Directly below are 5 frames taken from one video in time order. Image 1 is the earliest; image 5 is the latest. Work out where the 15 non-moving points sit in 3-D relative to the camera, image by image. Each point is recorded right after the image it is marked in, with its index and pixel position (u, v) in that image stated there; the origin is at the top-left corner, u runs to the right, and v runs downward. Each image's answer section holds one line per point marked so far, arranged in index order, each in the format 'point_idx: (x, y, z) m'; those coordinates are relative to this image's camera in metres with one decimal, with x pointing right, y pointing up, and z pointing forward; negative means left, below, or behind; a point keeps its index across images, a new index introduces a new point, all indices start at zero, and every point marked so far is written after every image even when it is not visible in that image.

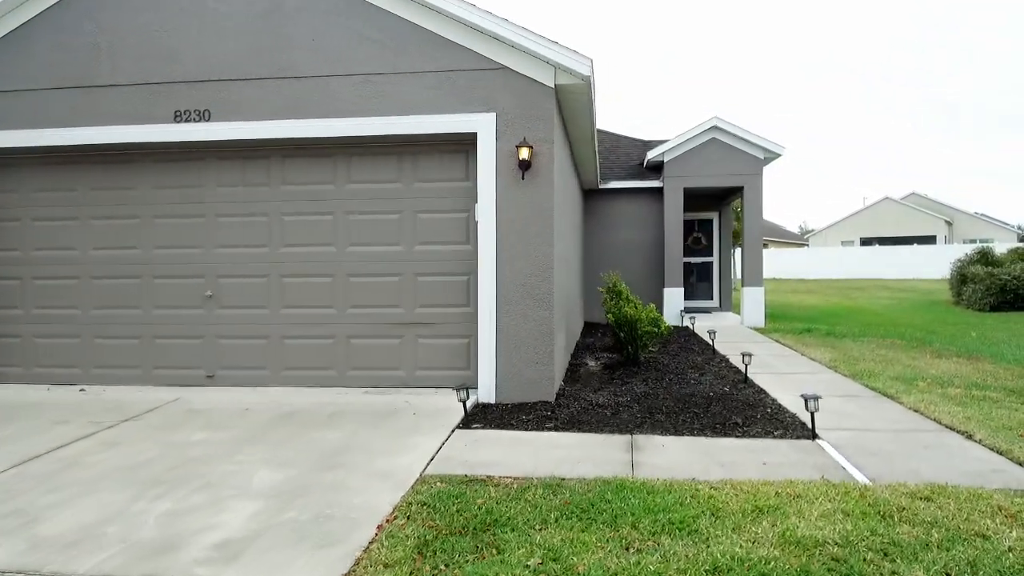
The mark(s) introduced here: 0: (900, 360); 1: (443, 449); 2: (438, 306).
0: (+4.3, -0.8, +7.6) m
1: (-0.4, -1.0, +4.1) m
2: (-0.6, -0.2, +5.6) m
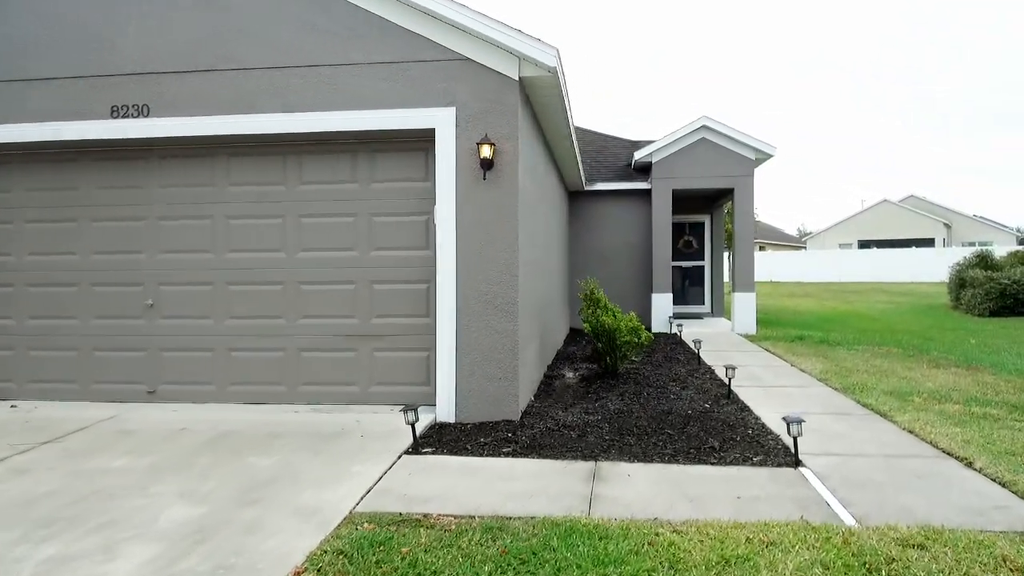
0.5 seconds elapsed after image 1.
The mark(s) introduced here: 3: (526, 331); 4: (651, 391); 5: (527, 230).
0: (+4.0, -0.9, +7.2) m
1: (-0.7, -1.0, +3.7) m
2: (-0.9, -0.2, +5.2) m
3: (+0.1, -0.3, +5.3) m
4: (+1.2, -0.9, +6.1) m
5: (+0.1, +0.5, +5.5) m
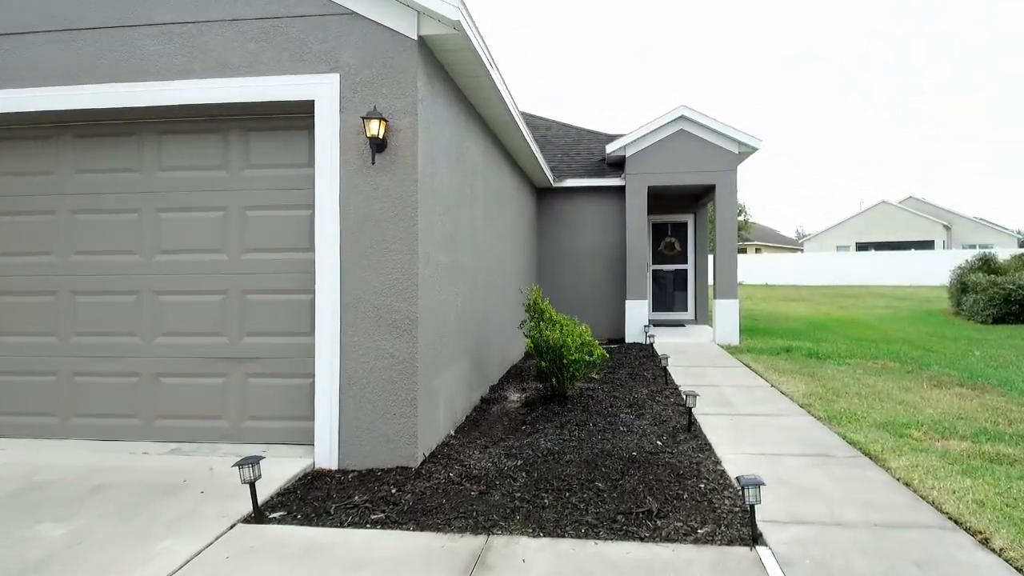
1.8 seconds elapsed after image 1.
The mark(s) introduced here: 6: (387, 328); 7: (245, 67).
0: (+3.5, -1.0, +6.3) m
1: (-1.3, -1.1, +2.7) m
2: (-1.5, -0.3, +4.2) m
3: (-0.5, -0.4, +4.4) m
4: (+0.7, -1.0, +5.1) m
5: (-0.5, +0.4, +4.5) m
6: (-0.7, -0.2, +3.9) m
7: (-1.6, +1.3, +4.0) m
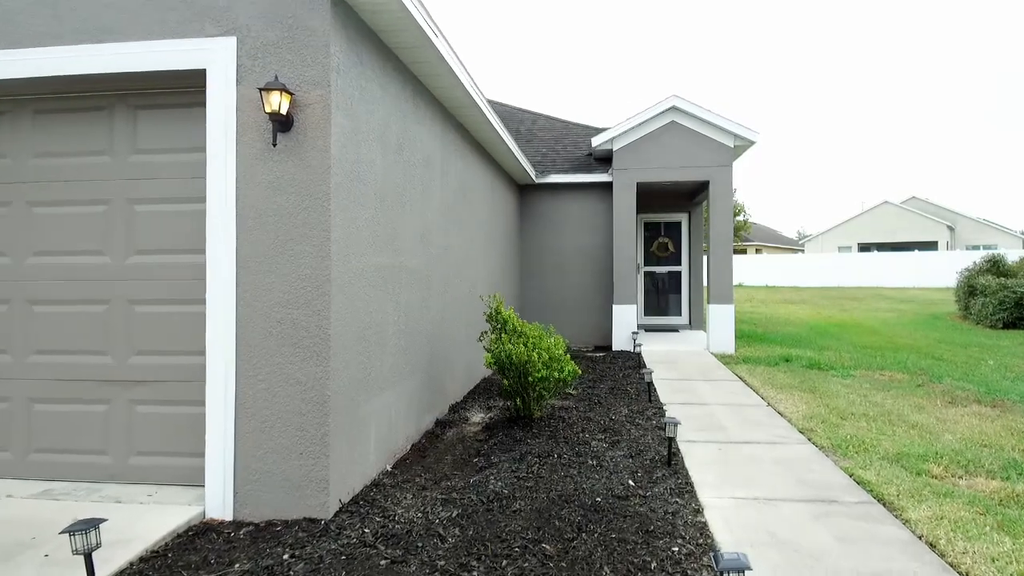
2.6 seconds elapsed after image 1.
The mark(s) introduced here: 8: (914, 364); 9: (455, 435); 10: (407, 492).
0: (+3.1, -1.0, +5.5) m
1: (-1.6, -1.2, +2.0) m
2: (-1.8, -0.3, +3.5) m
3: (-0.8, -0.5, +3.6) m
4: (+0.3, -1.0, +4.4) m
5: (-0.8, +0.3, +3.8) m
6: (-1.0, -0.3, +3.2) m
7: (-1.9, +1.3, +3.3) m
8: (+5.3, -1.0, +9.0) m
9: (-0.4, -1.0, +4.8) m
10: (-0.5, -1.1, +3.6) m
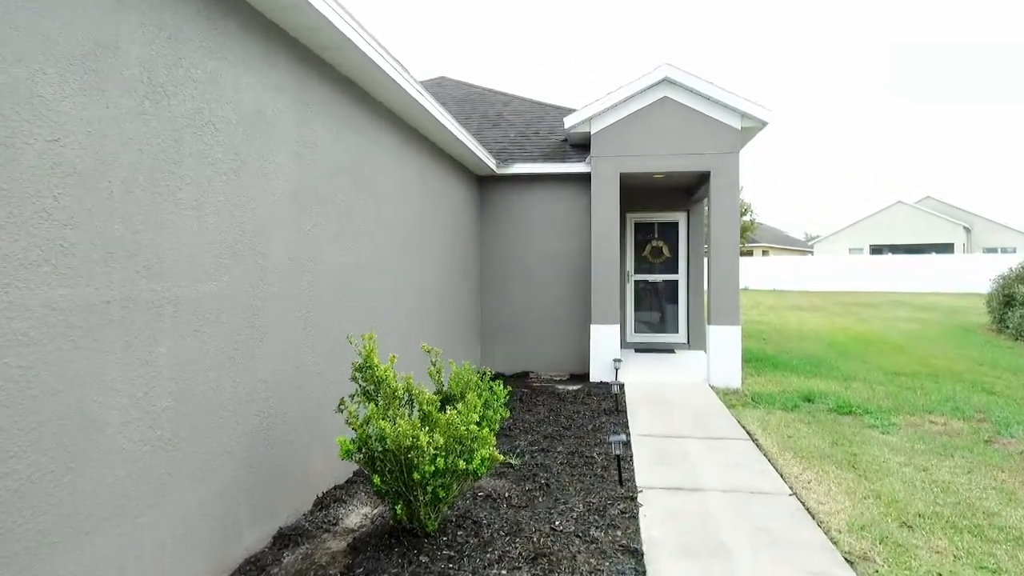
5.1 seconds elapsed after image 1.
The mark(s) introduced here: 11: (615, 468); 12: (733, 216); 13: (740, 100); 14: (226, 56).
0: (+2.6, -1.2, +3.7) m
1: (-2.2, -1.3, +0.2) m
2: (-2.4, -0.5, +1.7) m
3: (-1.3, -0.6, +1.8) m
4: (-0.2, -1.2, +2.6) m
5: (-1.3, +0.2, +2.0) m
6: (-1.6, -0.5, +1.4) m
7: (-2.4, +1.1, +1.5) m
8: (+4.8, -1.2, +7.2) m
9: (-1.0, -1.2, +3.0) m
10: (-1.1, -1.2, +1.8) m
11: (+0.7, -1.1, +4.3) m
12: (+2.4, +0.8, +7.3) m
13: (+2.3, +2.0, +7.1) m
14: (-1.2, +0.9, +2.9) m
